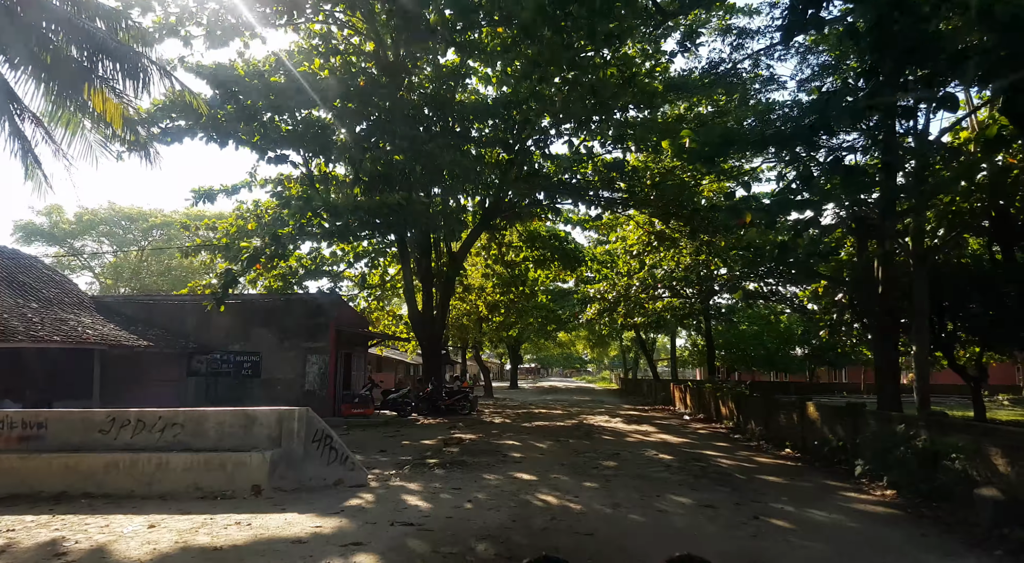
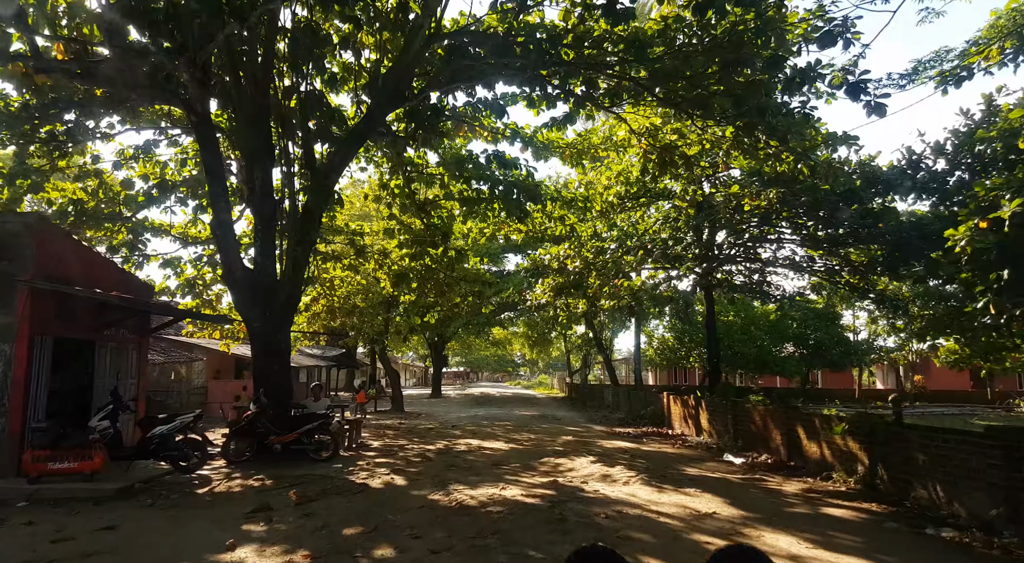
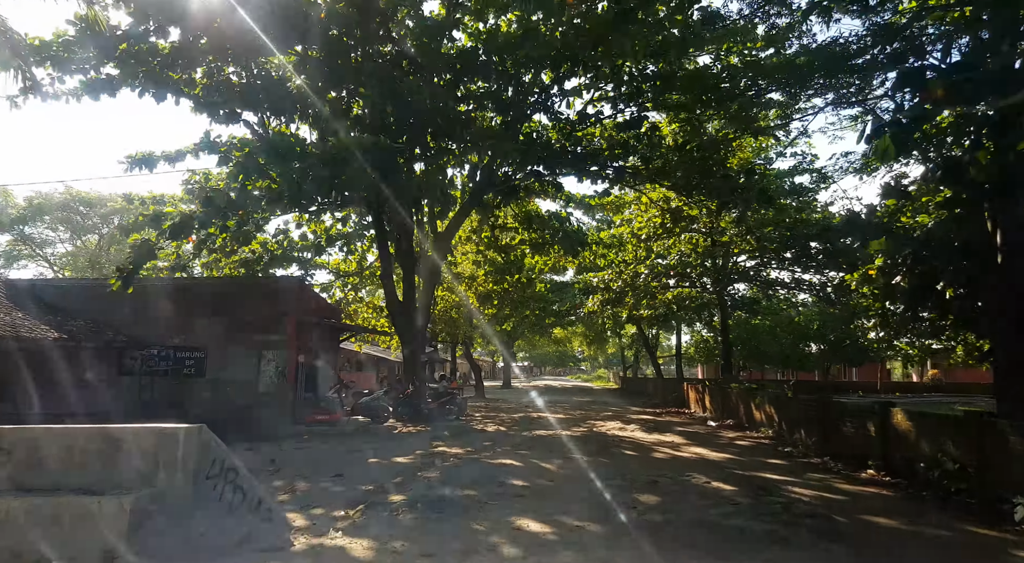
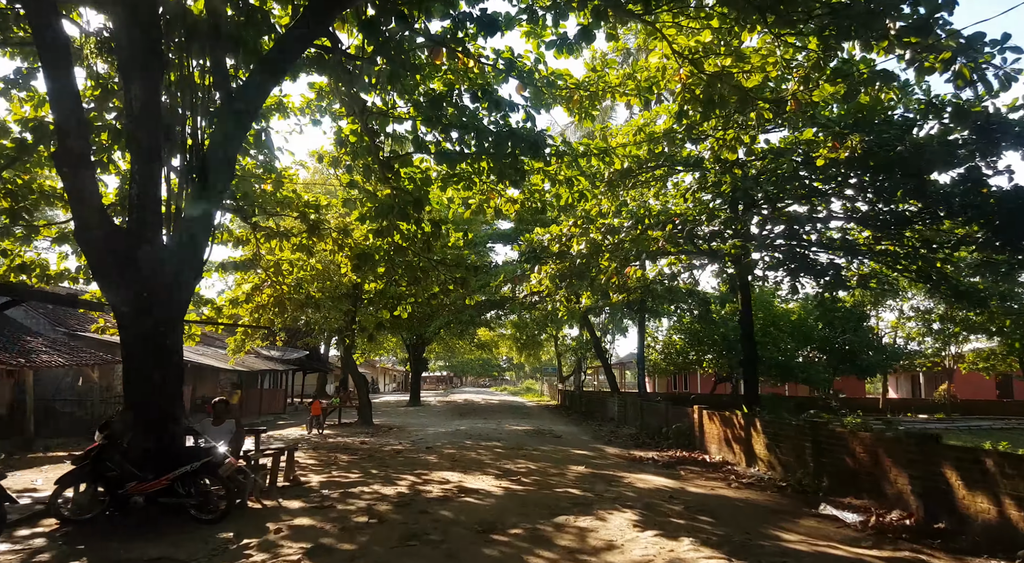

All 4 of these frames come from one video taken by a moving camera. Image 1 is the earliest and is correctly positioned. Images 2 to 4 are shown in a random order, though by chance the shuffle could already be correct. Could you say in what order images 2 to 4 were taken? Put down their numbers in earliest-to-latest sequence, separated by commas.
3, 2, 4
